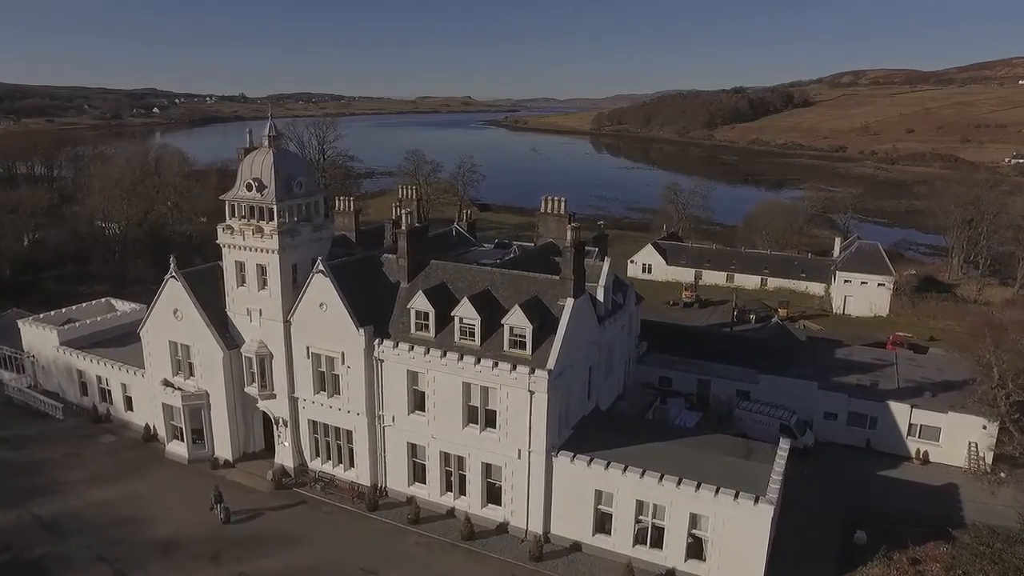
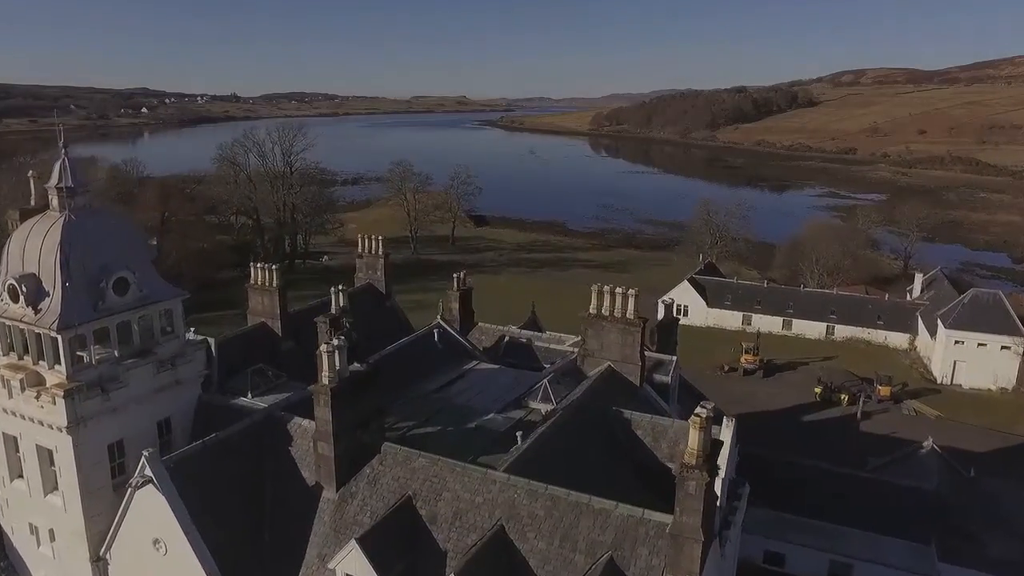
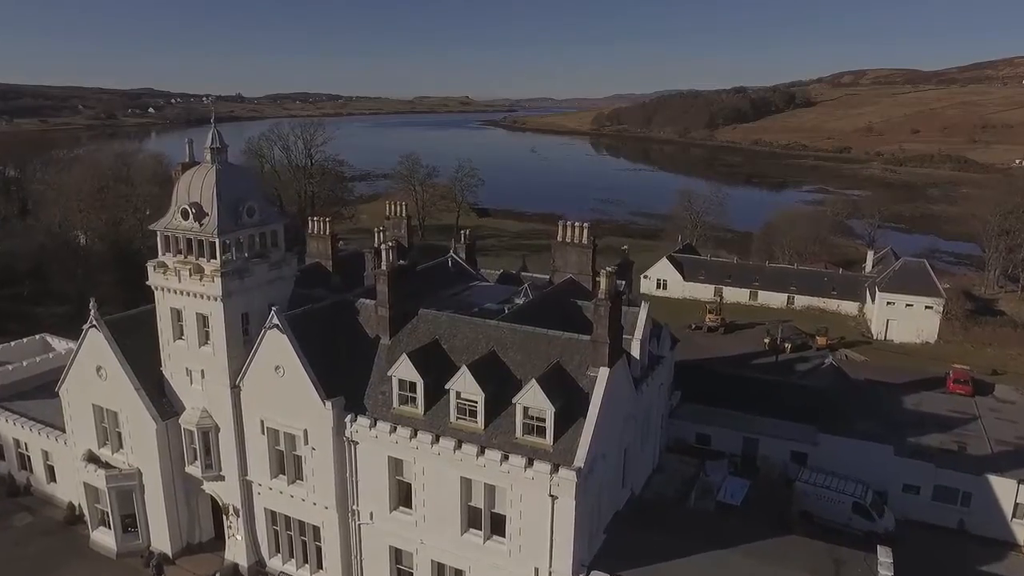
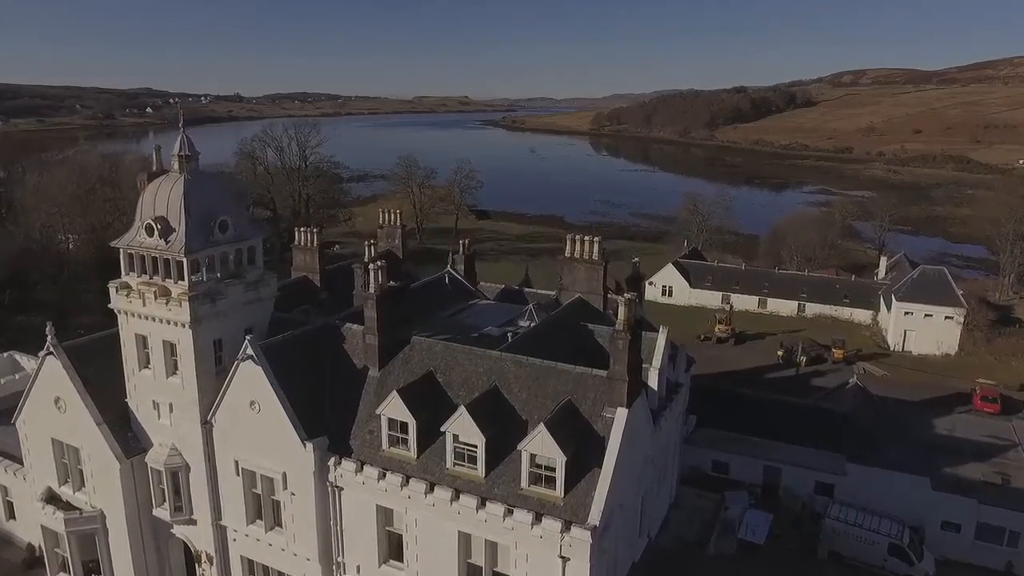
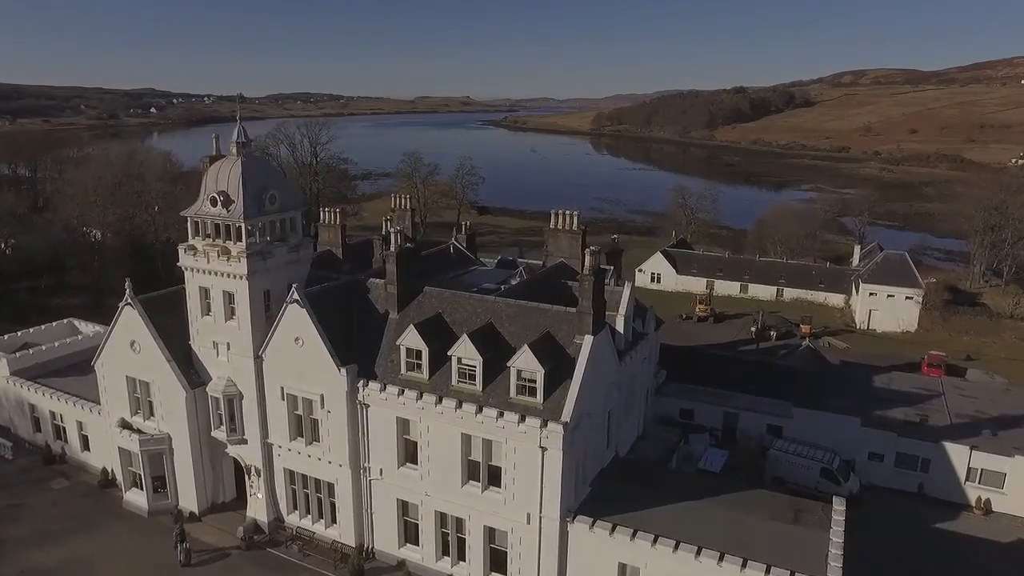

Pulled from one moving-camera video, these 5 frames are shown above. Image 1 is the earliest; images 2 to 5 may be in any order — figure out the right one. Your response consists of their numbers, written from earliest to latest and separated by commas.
5, 3, 4, 2
